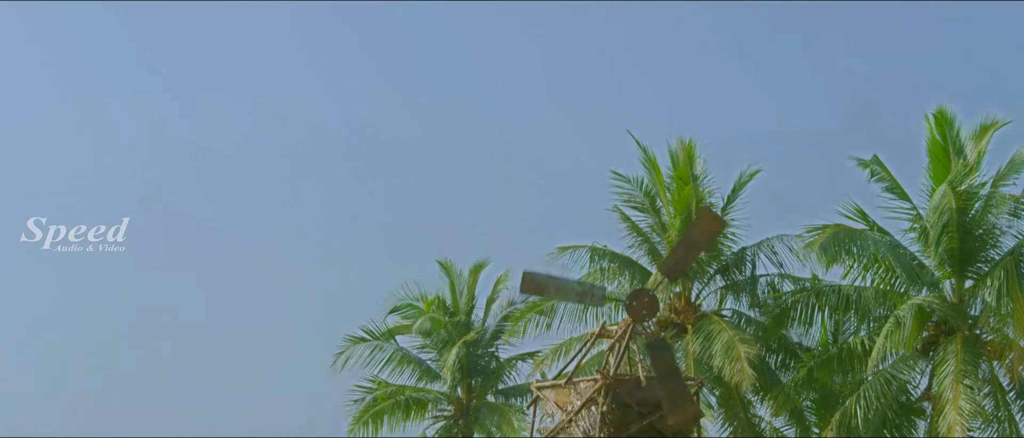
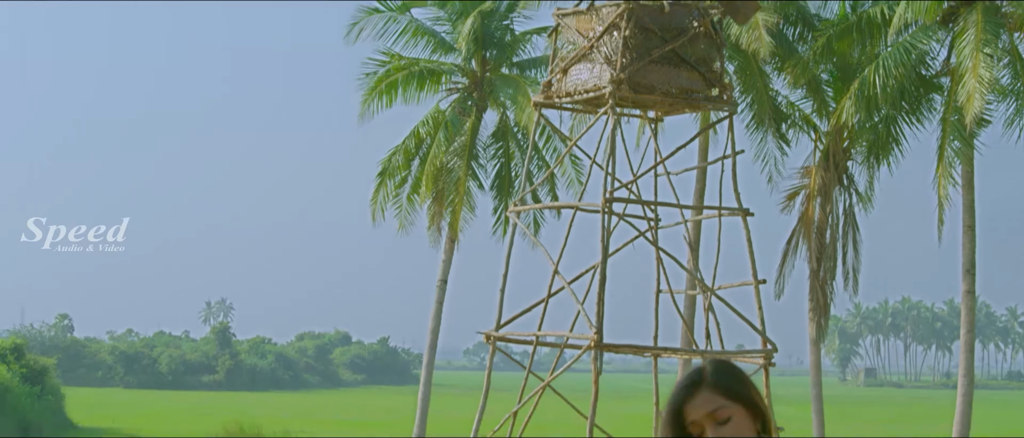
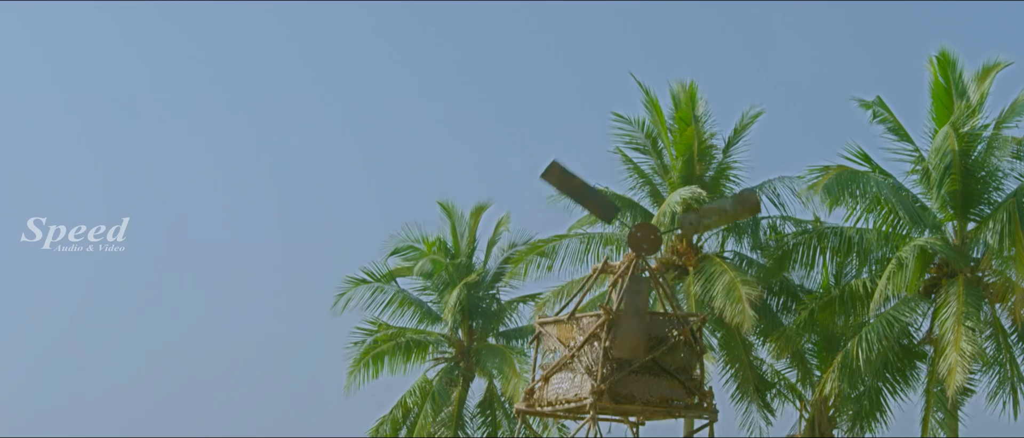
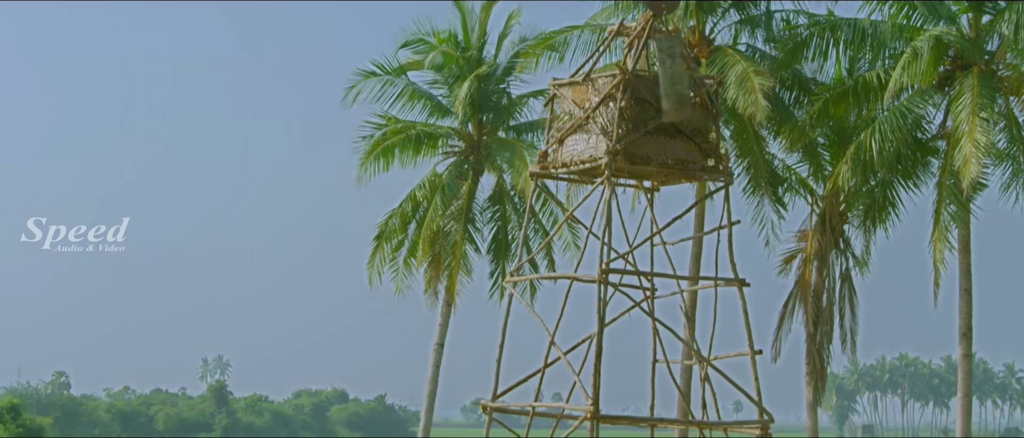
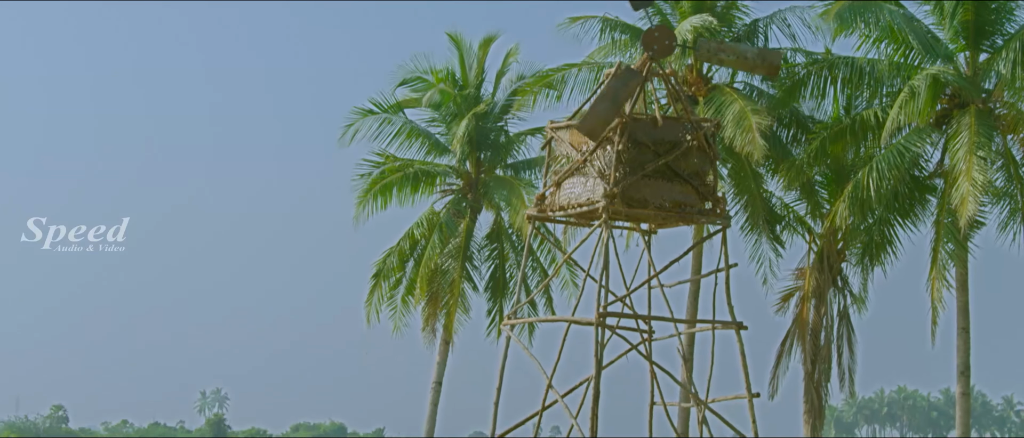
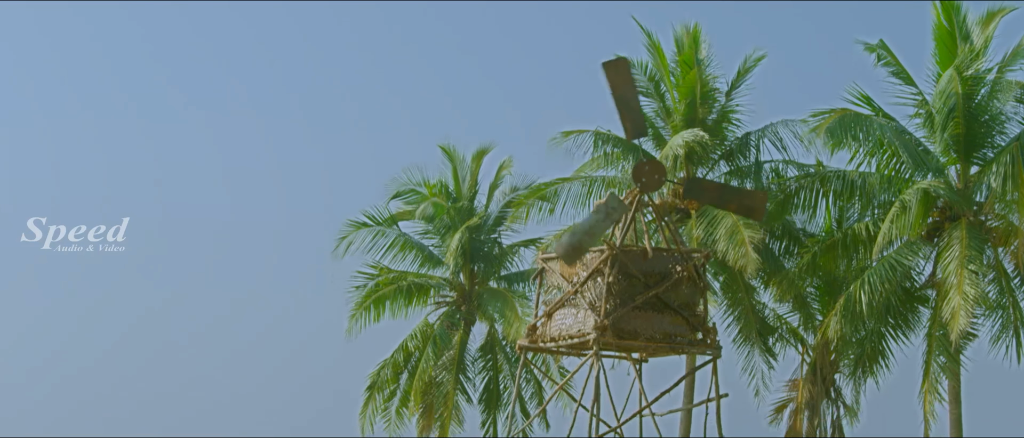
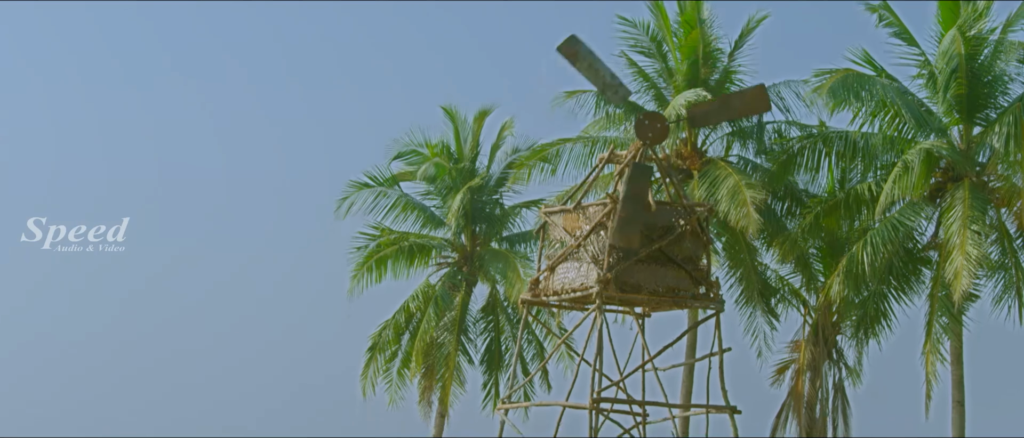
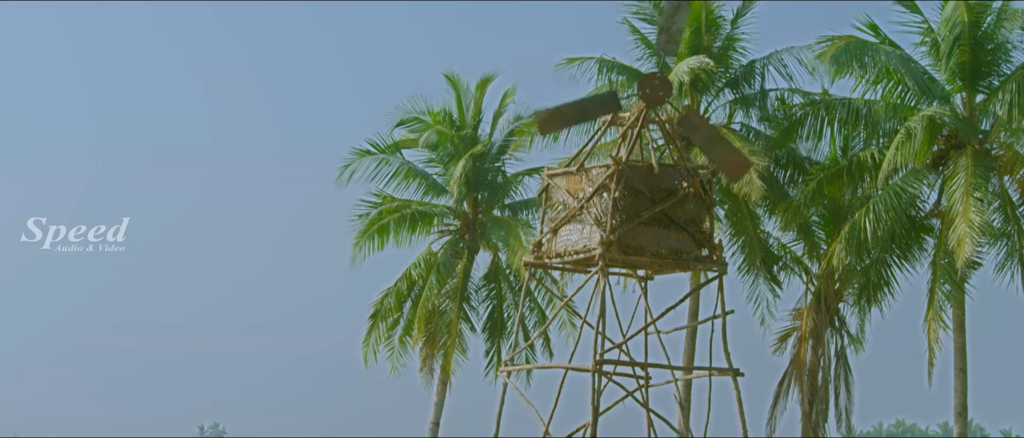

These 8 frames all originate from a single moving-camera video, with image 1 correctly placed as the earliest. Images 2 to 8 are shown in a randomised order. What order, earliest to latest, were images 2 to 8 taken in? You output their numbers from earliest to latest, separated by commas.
3, 6, 7, 8, 5, 4, 2
